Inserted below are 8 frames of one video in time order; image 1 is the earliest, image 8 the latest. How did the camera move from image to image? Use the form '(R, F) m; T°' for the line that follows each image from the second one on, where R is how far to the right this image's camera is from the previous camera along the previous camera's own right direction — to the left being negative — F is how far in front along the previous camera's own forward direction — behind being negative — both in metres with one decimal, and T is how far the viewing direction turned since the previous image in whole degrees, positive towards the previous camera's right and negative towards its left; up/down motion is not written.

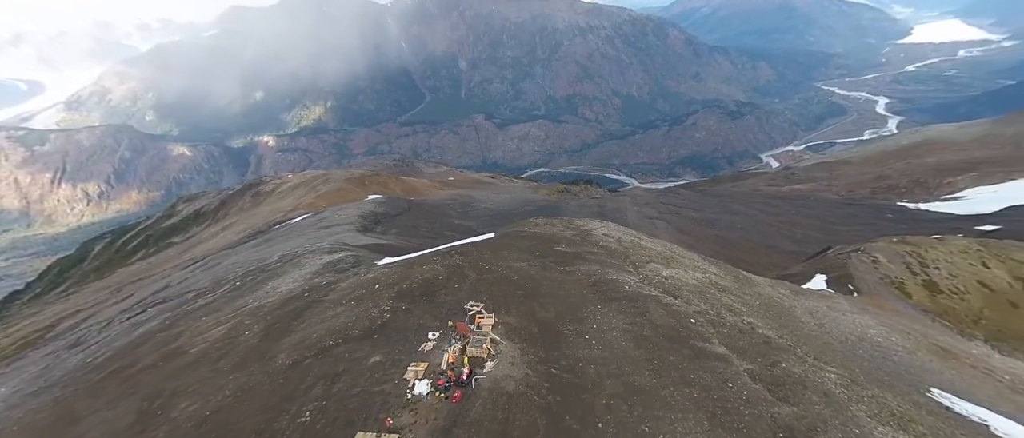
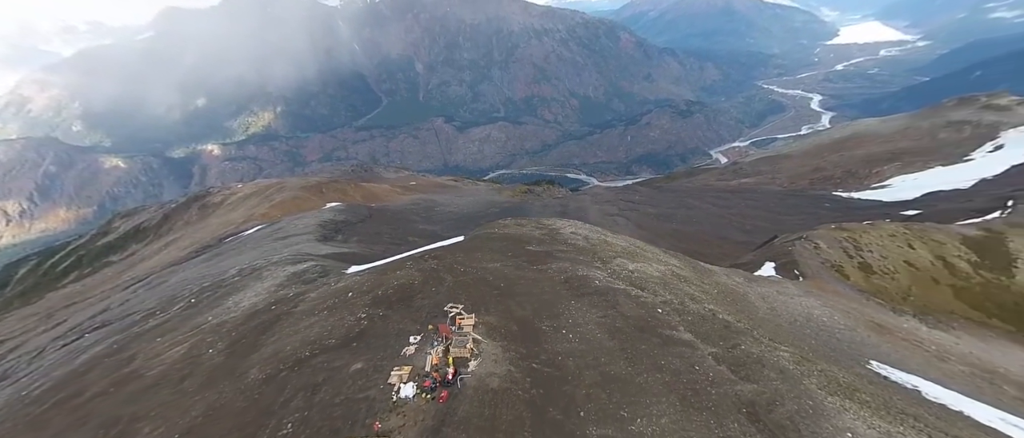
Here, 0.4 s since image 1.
(-0.2, -0.2) m; +5°
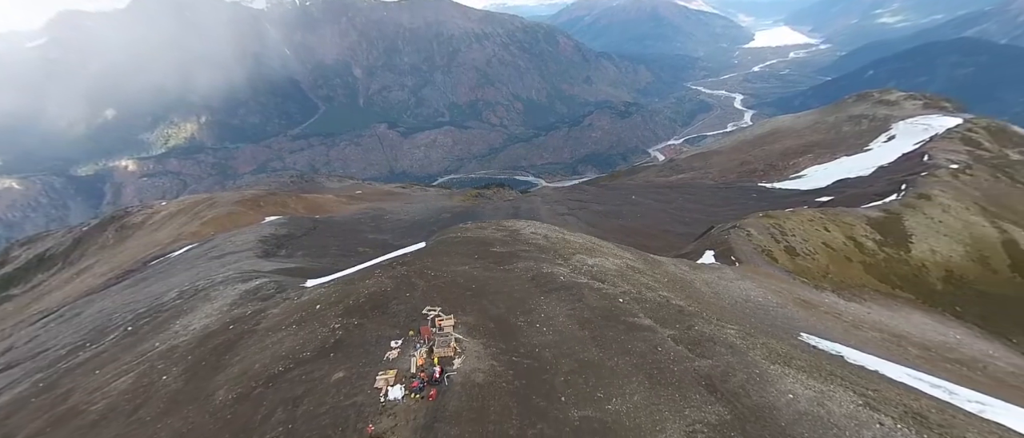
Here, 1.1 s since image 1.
(-0.4, -0.3) m; +7°
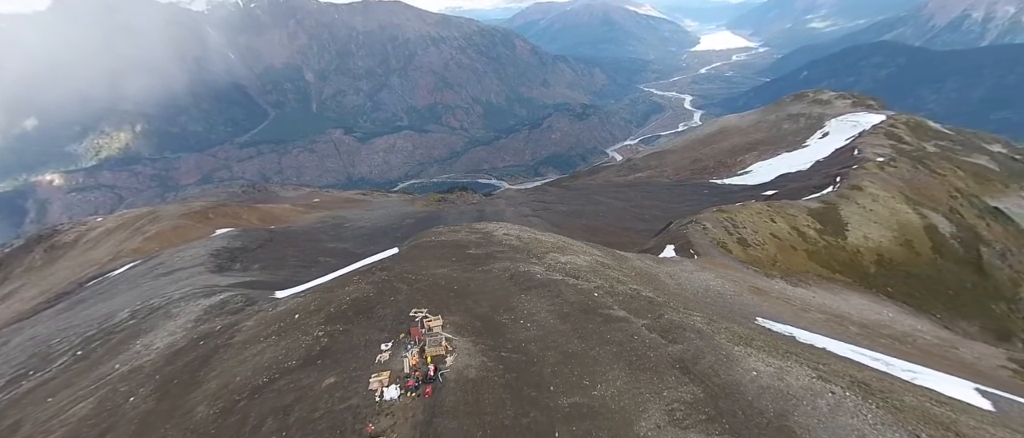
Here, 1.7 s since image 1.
(-0.4, -0.3) m; +5°
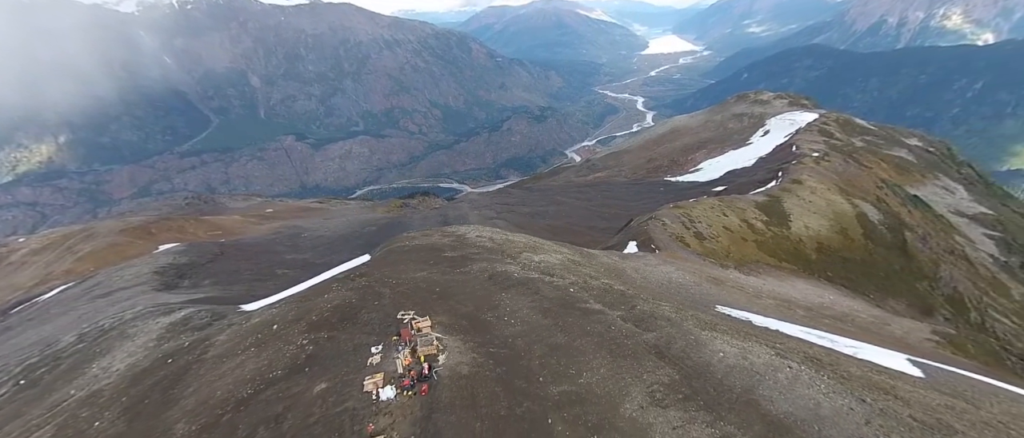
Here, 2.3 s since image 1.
(-0.4, -0.3) m; +5°
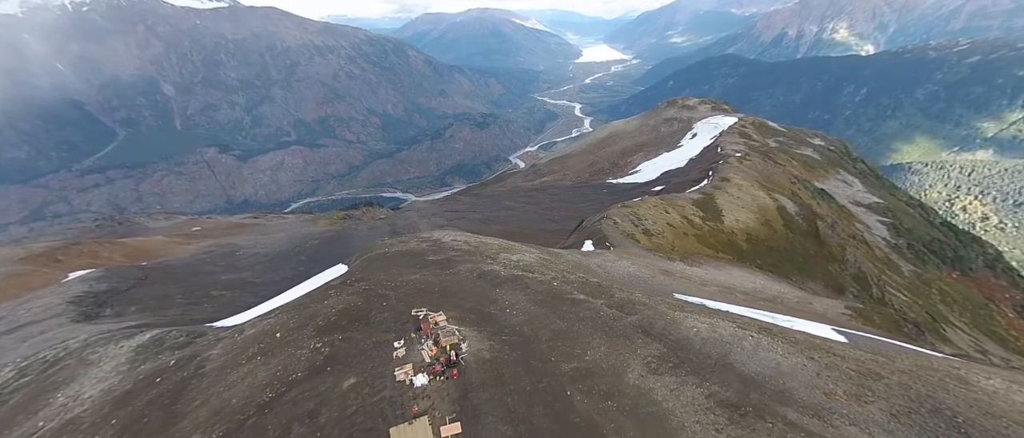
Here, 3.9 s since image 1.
(-1.2, -0.7) m; +7°
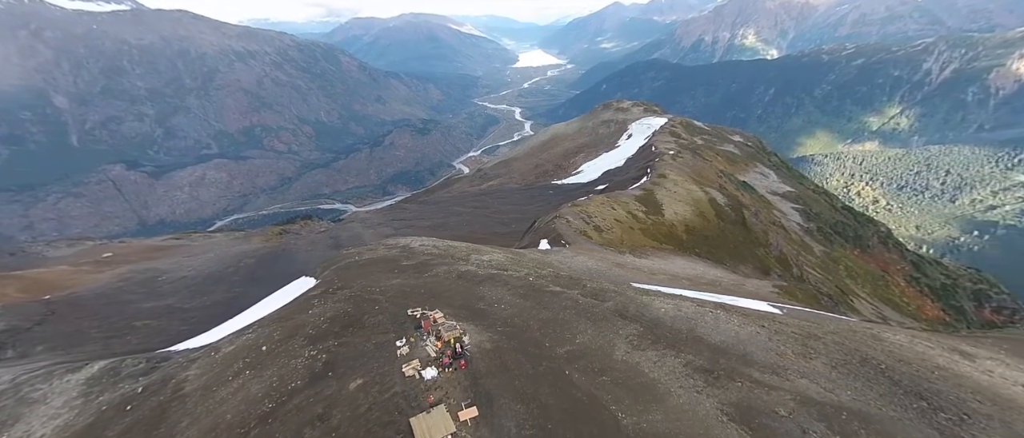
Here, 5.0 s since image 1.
(-0.9, -0.4) m; +7°
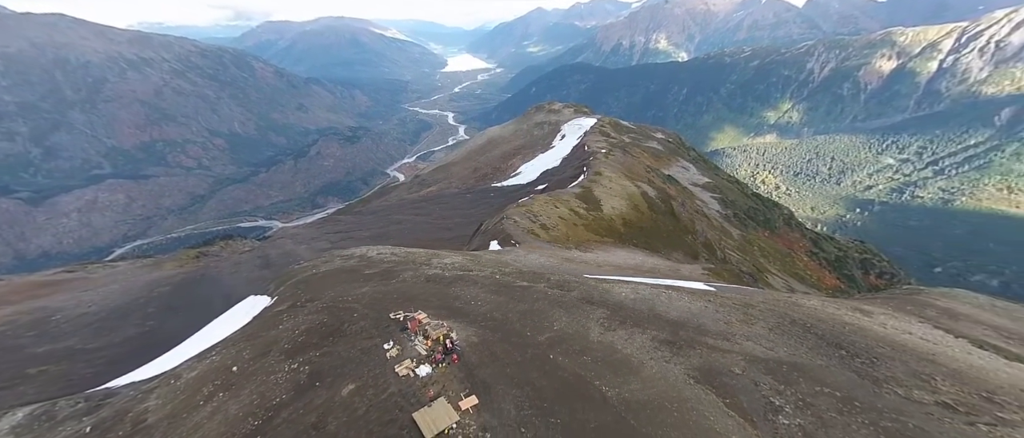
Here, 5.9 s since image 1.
(-0.7, -0.4) m; +8°
